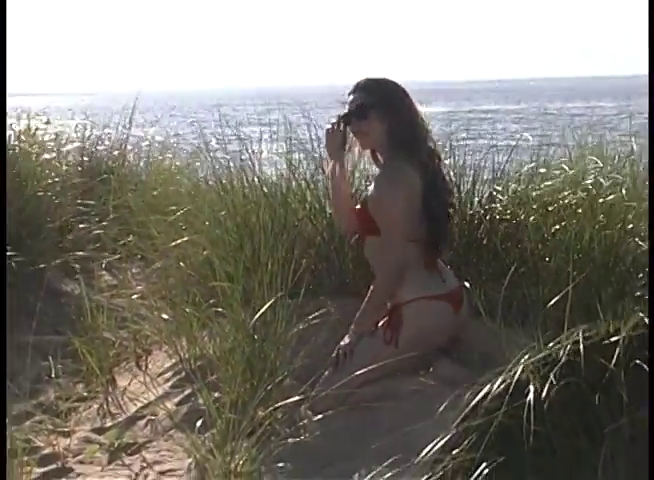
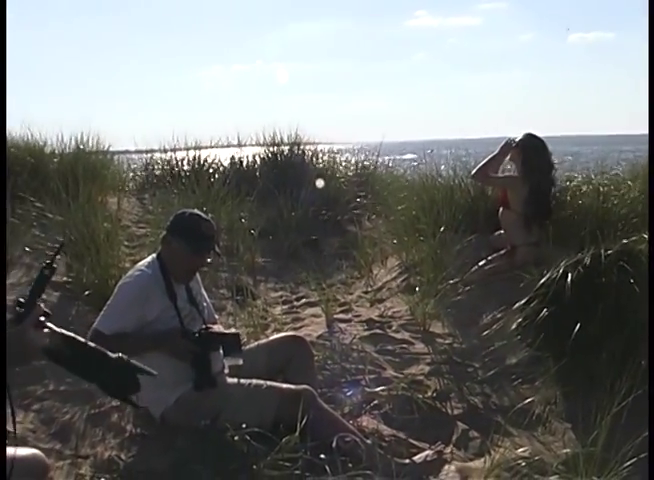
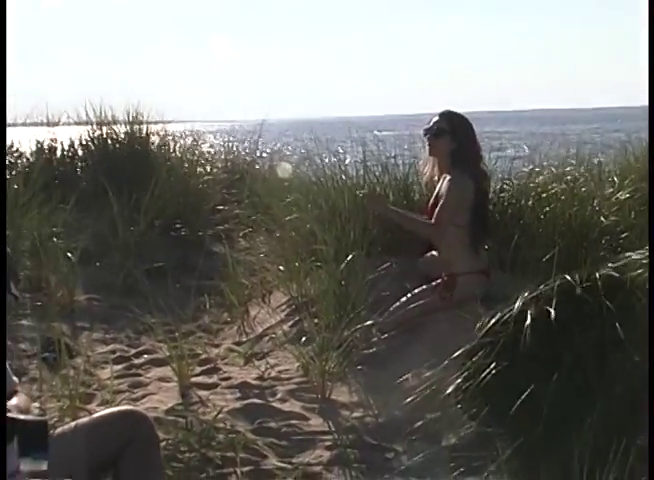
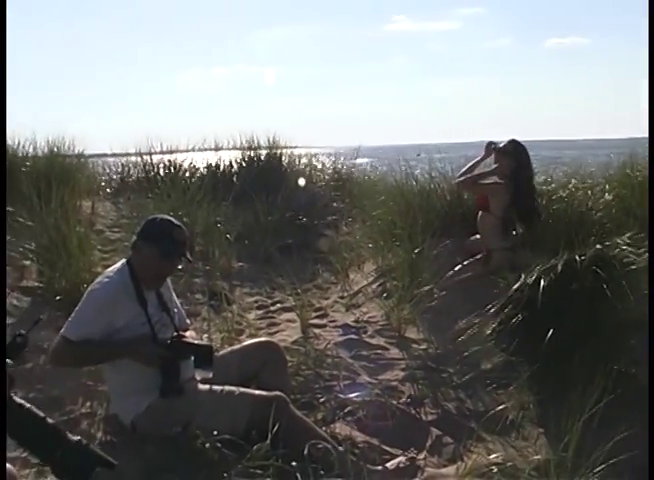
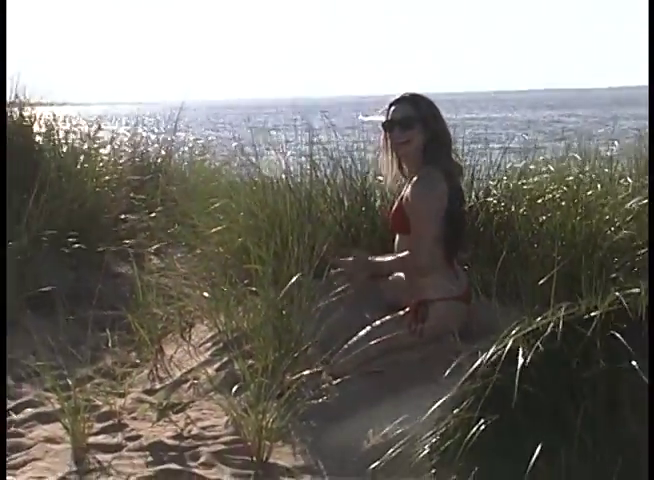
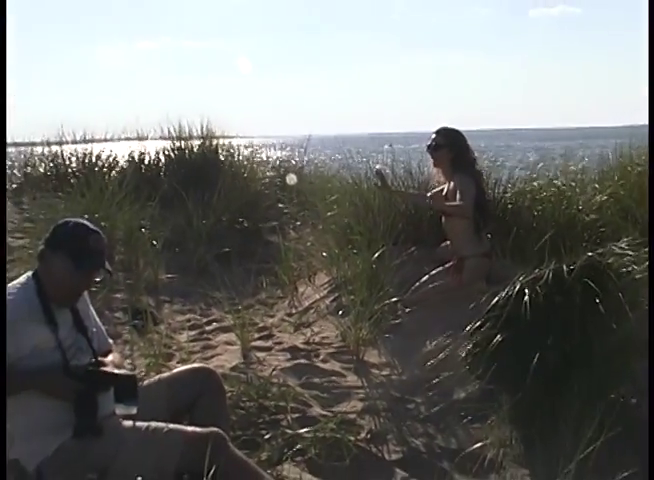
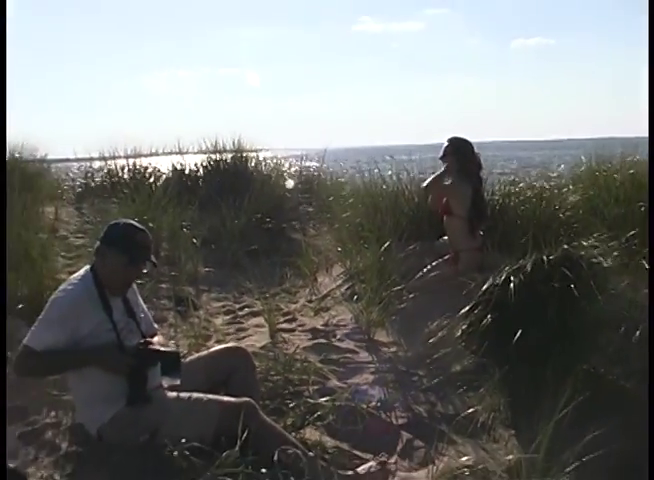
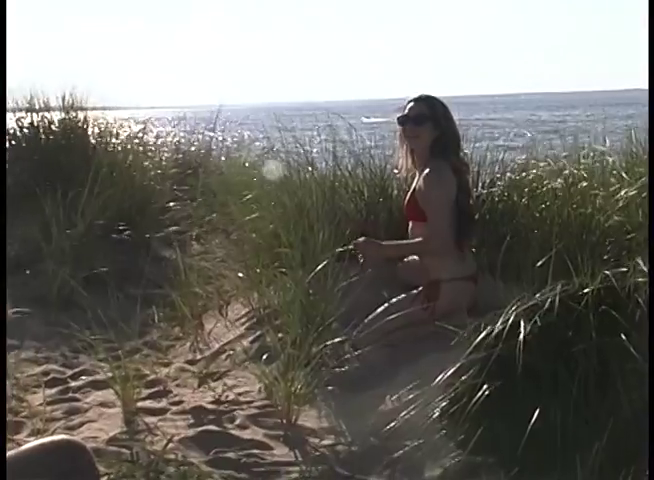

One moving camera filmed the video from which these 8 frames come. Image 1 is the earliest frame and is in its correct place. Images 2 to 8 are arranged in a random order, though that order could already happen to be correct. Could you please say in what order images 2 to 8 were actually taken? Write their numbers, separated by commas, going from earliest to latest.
5, 8, 3, 6, 7, 4, 2
